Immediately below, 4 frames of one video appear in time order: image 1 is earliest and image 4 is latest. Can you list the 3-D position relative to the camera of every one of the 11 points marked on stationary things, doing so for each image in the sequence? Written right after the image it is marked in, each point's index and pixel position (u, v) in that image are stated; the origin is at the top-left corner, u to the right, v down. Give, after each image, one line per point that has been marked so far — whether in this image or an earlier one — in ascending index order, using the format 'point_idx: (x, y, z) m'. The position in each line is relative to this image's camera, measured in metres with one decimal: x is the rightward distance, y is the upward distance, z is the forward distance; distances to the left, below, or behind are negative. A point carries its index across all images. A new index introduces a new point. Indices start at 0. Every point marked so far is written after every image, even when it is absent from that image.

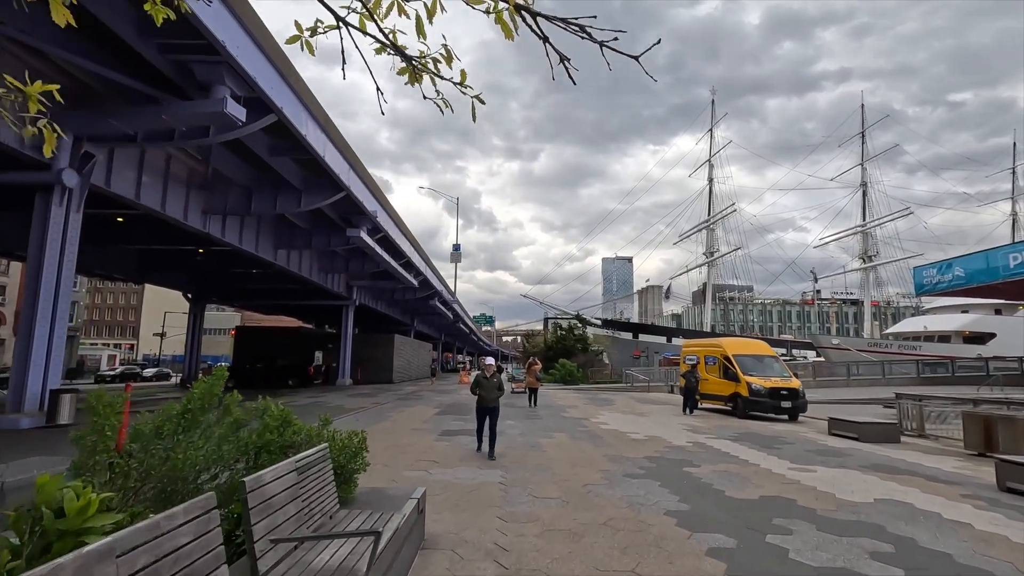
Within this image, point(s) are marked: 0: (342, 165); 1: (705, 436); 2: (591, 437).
0: (-5.7, +4.1, +17.8) m
1: (+4.2, -3.2, +11.6) m
2: (+1.6, -3.1, +11.1) m
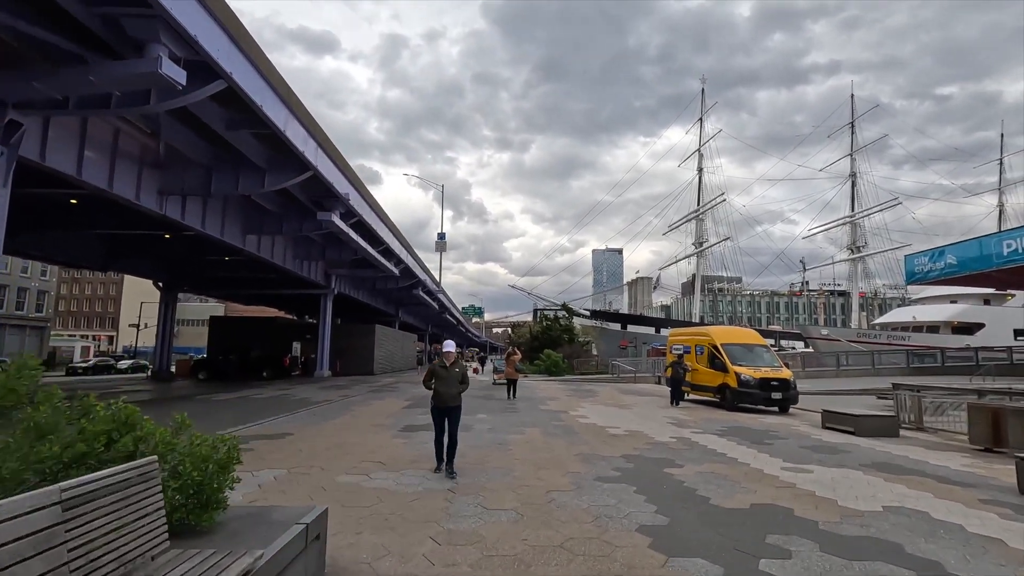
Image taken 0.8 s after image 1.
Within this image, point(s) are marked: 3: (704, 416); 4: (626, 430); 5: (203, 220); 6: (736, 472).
0: (-6.4, +4.5, +16.7) m
1: (+3.6, -2.9, +10.7) m
2: (+1.0, -2.8, +10.2) m
3: (+4.8, -3.2, +13.5) m
4: (+2.3, -2.8, +10.6) m
5: (-11.4, +2.5, +19.9) m
6: (+2.9, -2.4, +6.9) m
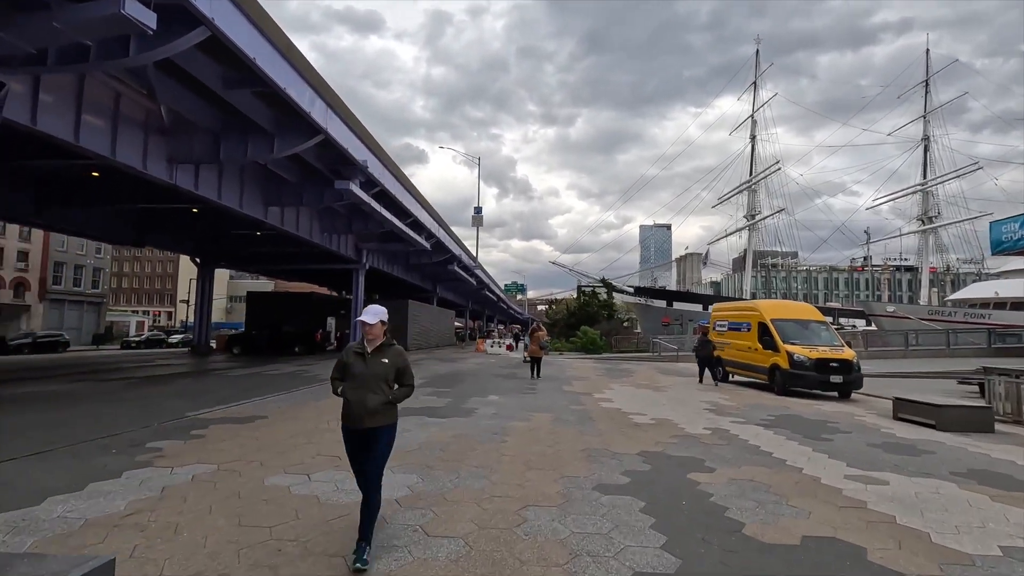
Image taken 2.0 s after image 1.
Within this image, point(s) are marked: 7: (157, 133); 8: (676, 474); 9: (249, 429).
0: (-5.7, +5.4, +15.5) m
1: (+3.7, -2.2, +9.1) m
2: (+1.1, -2.2, +8.8) m
3: (+5.2, -2.5, +11.7) m
4: (+2.4, -2.2, +9.0) m
5: (-10.5, +3.5, +19.3) m
6: (+2.7, -1.9, +5.3) m
7: (-10.8, +4.7, +16.3) m
8: (+1.7, -1.9, +5.5) m
9: (-3.5, -1.9, +7.2) m
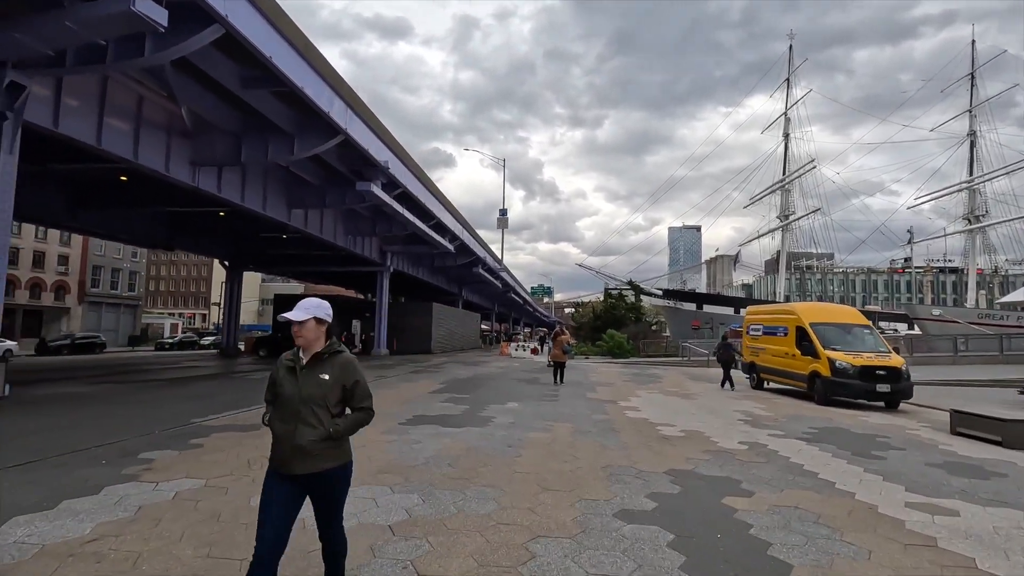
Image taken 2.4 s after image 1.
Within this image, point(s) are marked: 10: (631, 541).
0: (-5.1, +5.3, +15.3) m
1: (+4.0, -2.3, +8.4) m
2: (+1.4, -2.2, +8.2) m
3: (+5.6, -2.5, +10.9) m
4: (+2.7, -2.2, +8.4) m
5: (-9.7, +3.4, +19.3) m
6: (+2.8, -1.9, +4.6) m
7: (-10.1, +4.6, +16.3) m
8: (+1.8, -1.9, +4.9) m
9: (-3.3, -1.9, +6.8) m
10: (+0.8, -1.8, +3.8) m
